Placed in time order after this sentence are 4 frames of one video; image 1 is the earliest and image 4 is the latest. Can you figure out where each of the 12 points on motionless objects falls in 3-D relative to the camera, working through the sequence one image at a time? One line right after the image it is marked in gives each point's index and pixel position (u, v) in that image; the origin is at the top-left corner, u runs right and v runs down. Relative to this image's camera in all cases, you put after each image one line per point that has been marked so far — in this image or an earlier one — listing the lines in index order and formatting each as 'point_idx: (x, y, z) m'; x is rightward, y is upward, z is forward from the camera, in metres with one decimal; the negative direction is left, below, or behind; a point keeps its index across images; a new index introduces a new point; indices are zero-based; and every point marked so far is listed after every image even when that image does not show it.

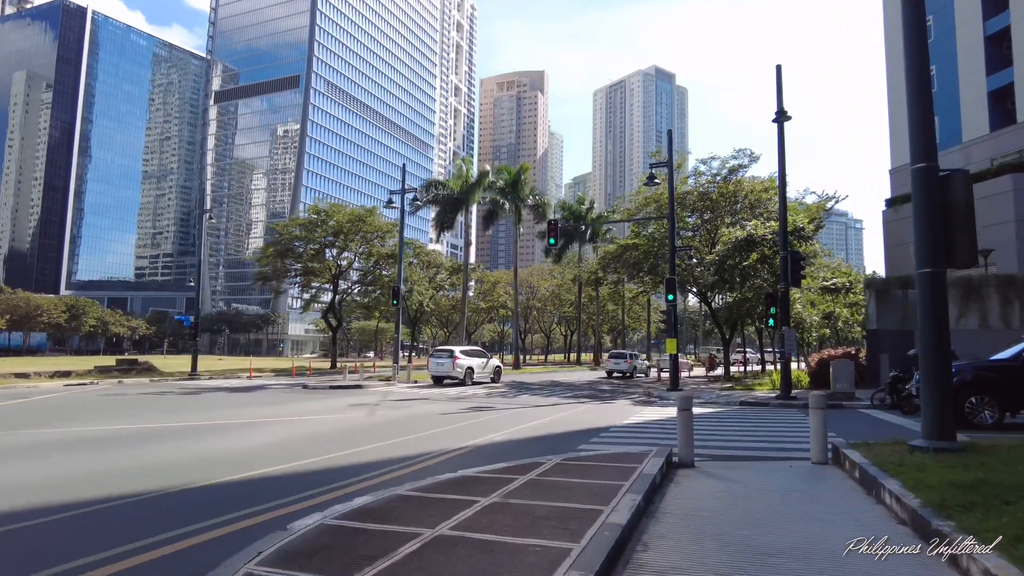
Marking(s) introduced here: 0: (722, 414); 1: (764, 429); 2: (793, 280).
0: (+5.7, -3.4, +17.8) m
1: (+6.1, -3.3, +15.8) m
2: (+8.3, +0.2, +19.3) m
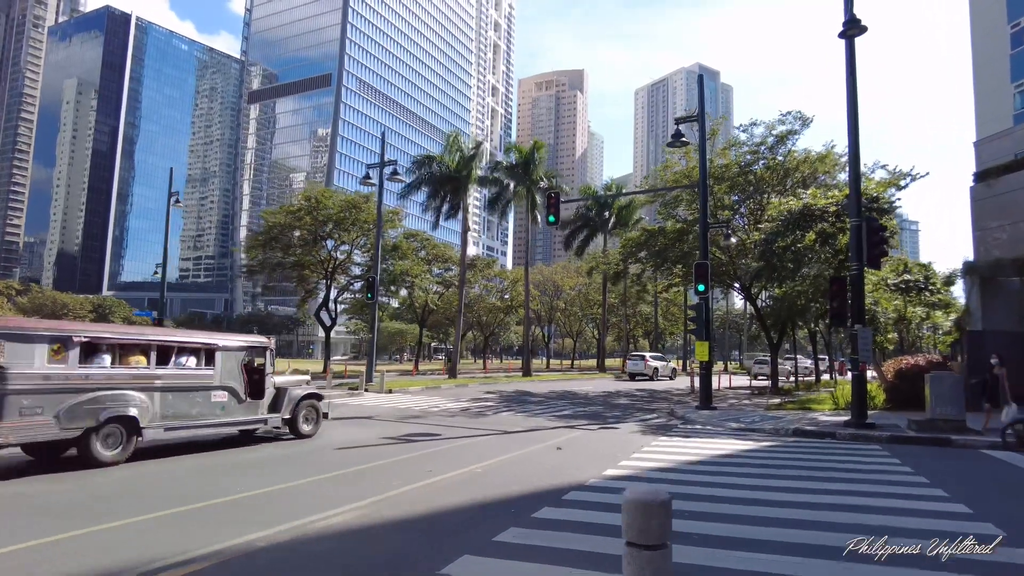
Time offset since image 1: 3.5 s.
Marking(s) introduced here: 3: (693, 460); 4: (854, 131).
0: (+4.8, -3.0, +12.4) m
1: (+5.1, -2.9, +10.4) m
2: (+7.5, +0.6, +13.7) m
3: (+2.9, -2.7, +10.4) m
4: (+7.9, +3.6, +15.0) m
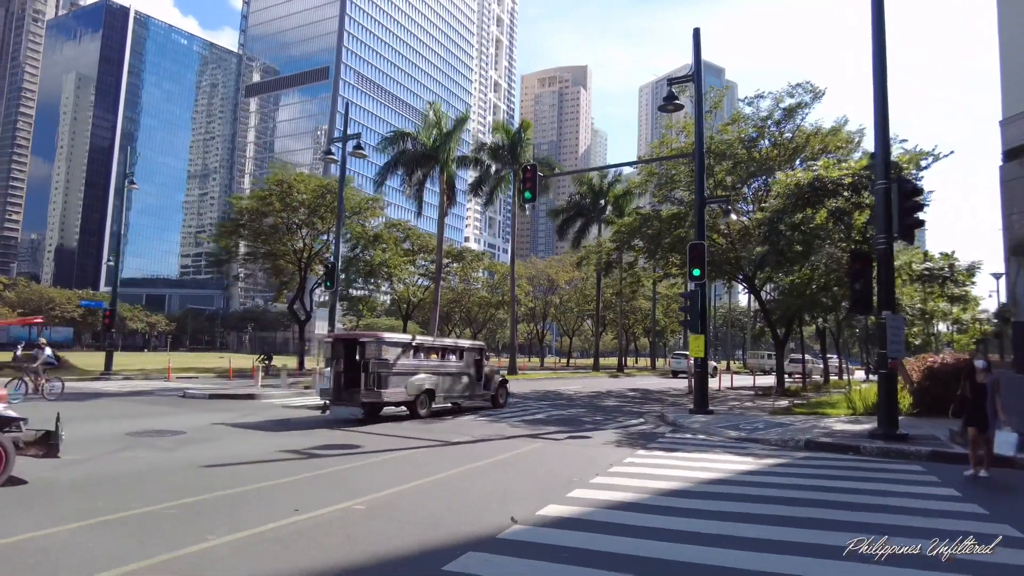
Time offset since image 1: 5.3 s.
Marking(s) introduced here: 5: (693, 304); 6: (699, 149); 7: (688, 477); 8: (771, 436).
0: (+3.9, -2.7, +9.9) m
1: (+4.2, -2.6, +7.8) m
2: (+6.6, +0.9, +11.2) m
3: (+2.0, -2.4, +7.8) m
4: (+7.0, +3.9, +12.4) m
5: (+5.0, -0.4, +18.0) m
6: (+5.7, +4.2, +20.0) m
7: (+2.2, -2.4, +8.2) m
8: (+4.9, -2.8, +12.3) m
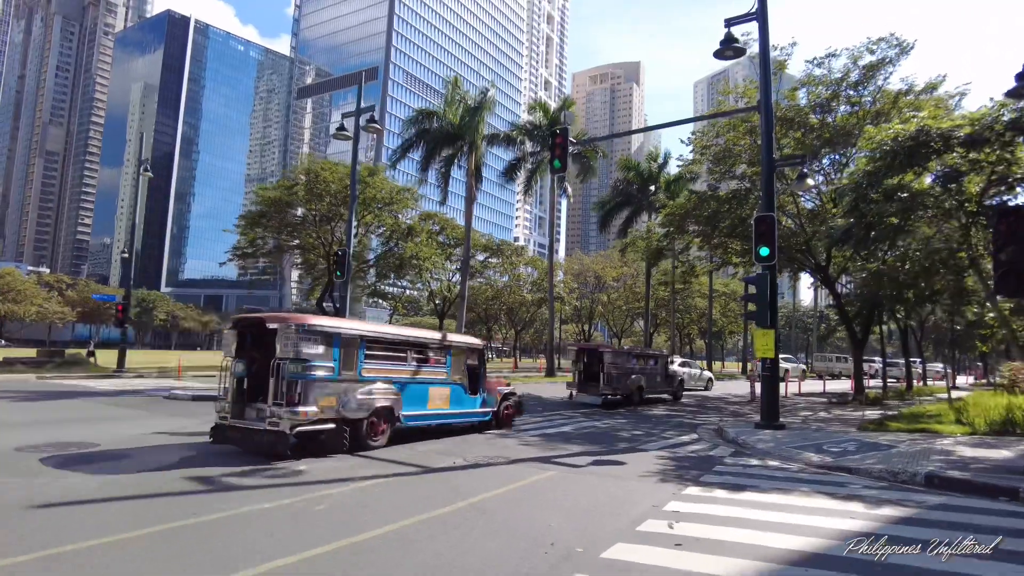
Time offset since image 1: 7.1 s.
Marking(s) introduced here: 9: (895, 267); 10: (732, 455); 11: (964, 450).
0: (+3.9, -2.3, +6.8) m
1: (+3.9, -2.2, +4.7) m
2: (+6.7, +1.3, +7.8) m
3: (+1.7, -2.0, +4.9) m
4: (+7.2, +4.3, +9.1) m
5: (+5.6, -0.1, +14.8) m
6: (+6.5, +4.6, +16.7) m
7: (+2.0, -2.1, +5.3) m
8: (+5.0, -2.4, +9.1) m
9: (+9.8, +0.5, +16.8) m
10: (+3.6, -2.7, +10.6) m
11: (+6.6, -2.3, +9.1) m
